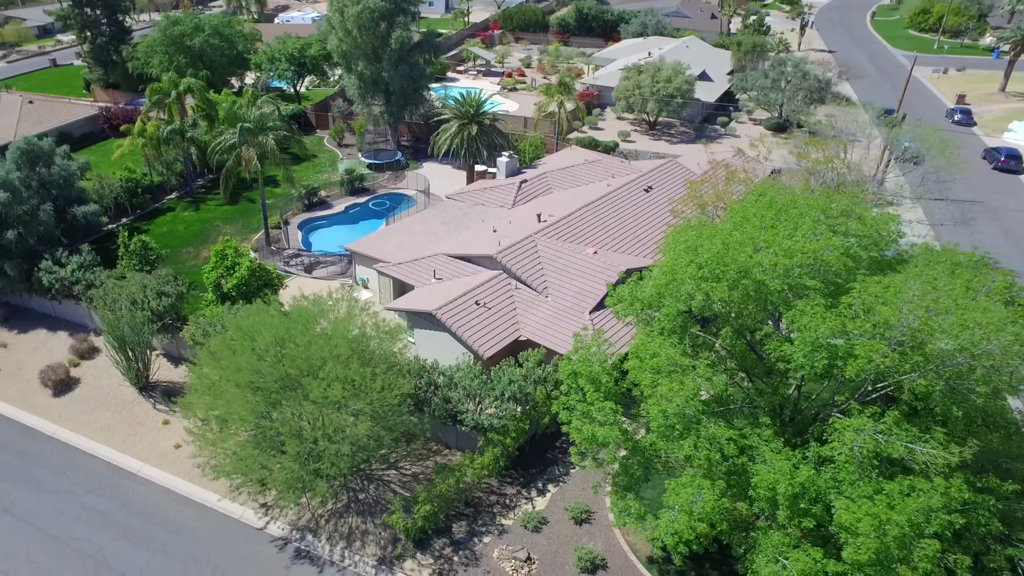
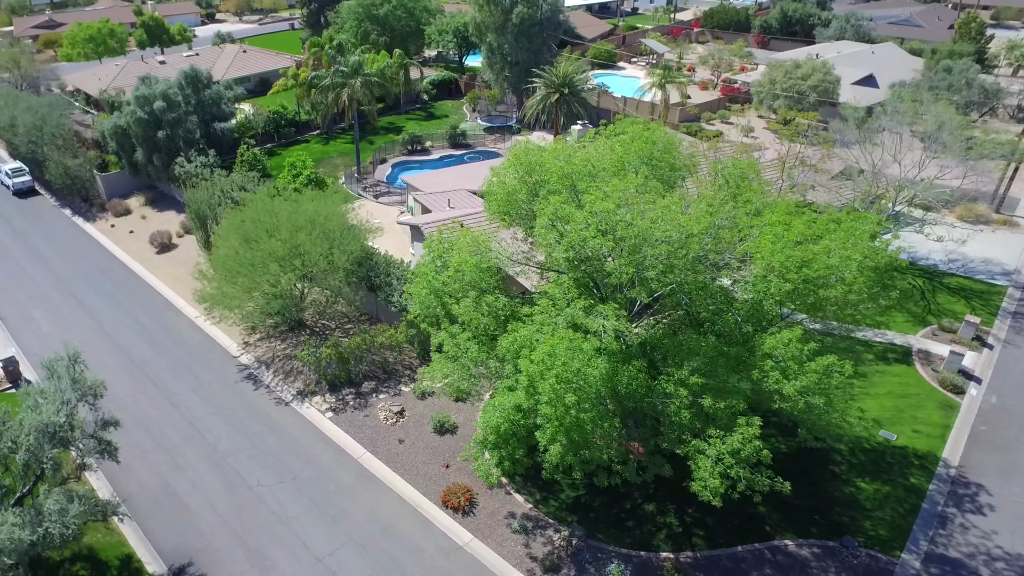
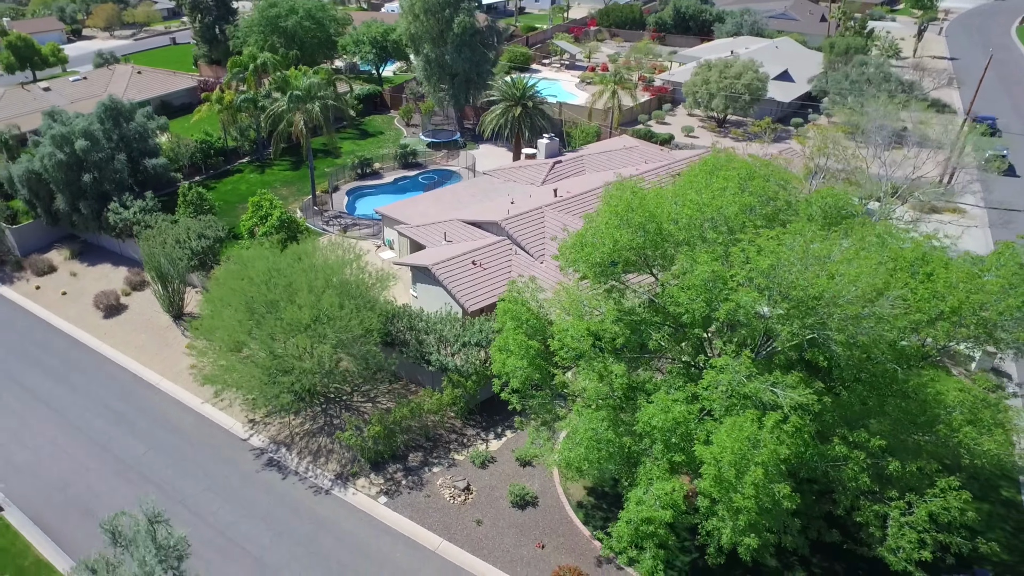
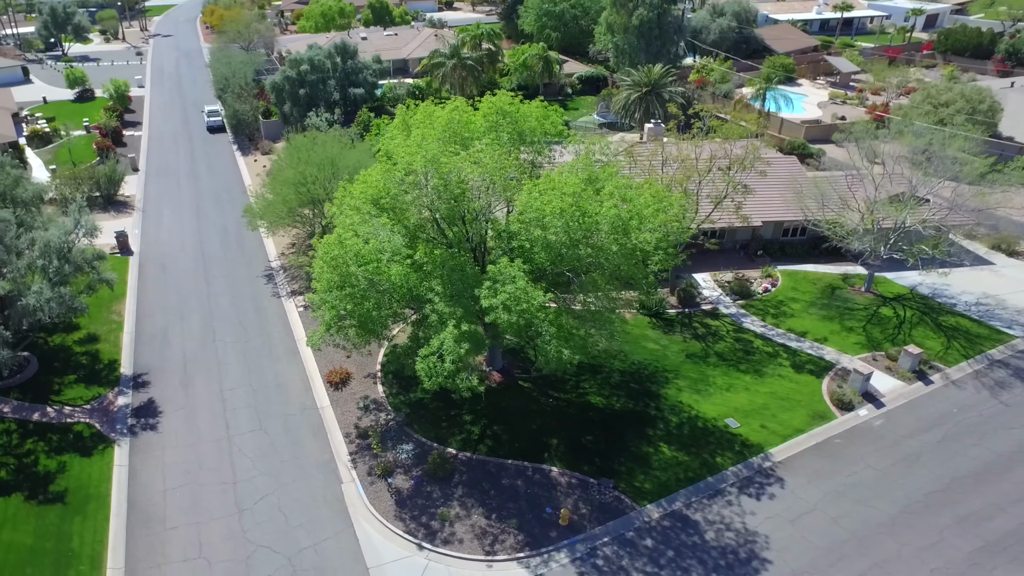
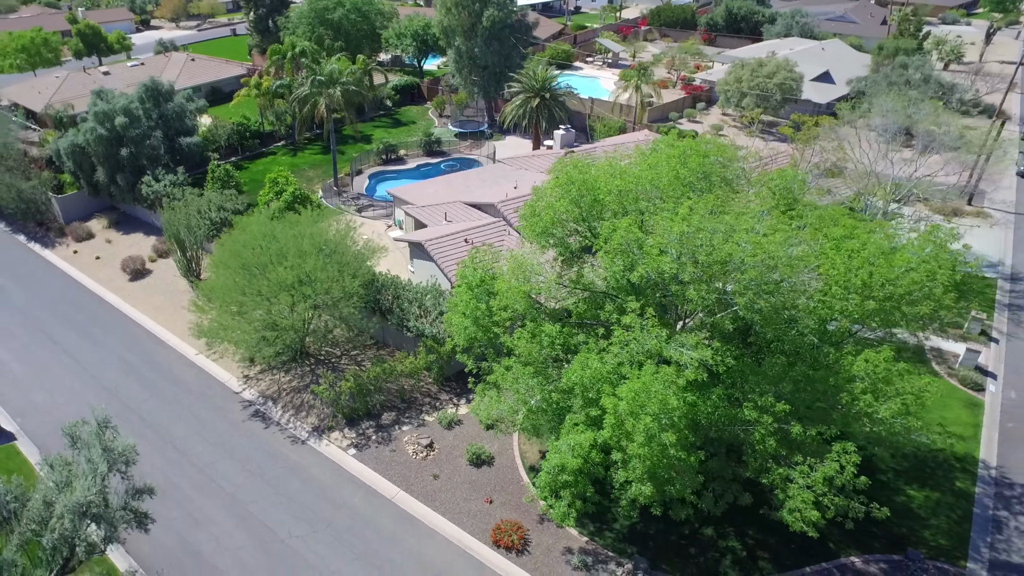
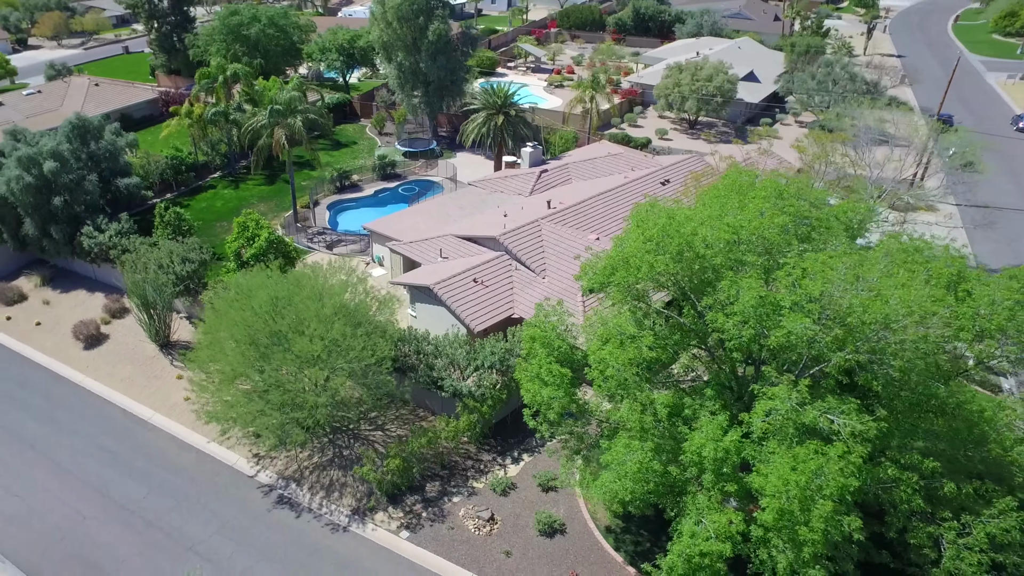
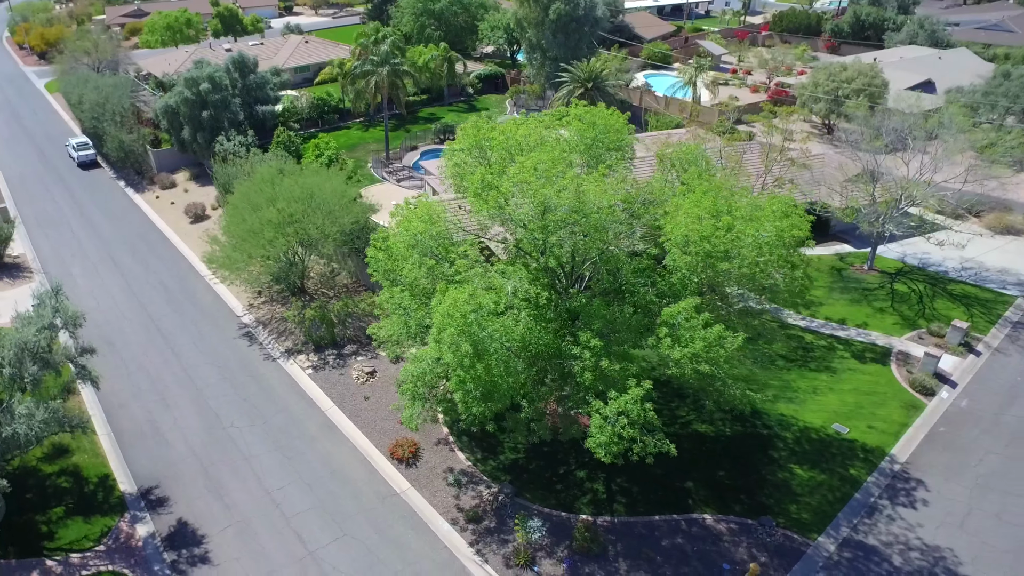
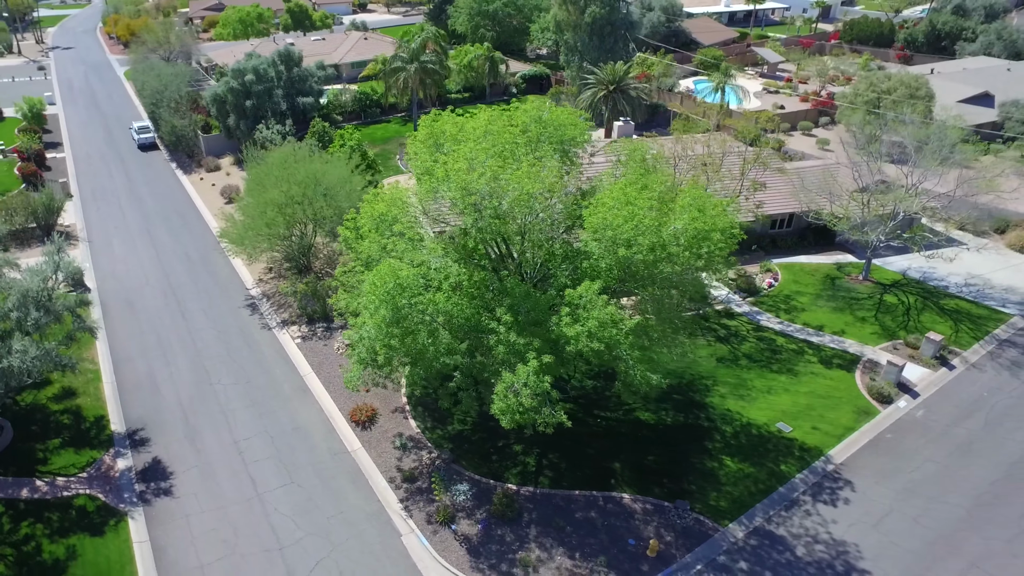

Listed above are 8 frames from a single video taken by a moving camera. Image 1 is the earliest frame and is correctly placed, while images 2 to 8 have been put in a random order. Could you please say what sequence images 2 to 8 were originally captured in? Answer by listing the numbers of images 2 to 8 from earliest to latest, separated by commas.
6, 3, 5, 2, 7, 8, 4
